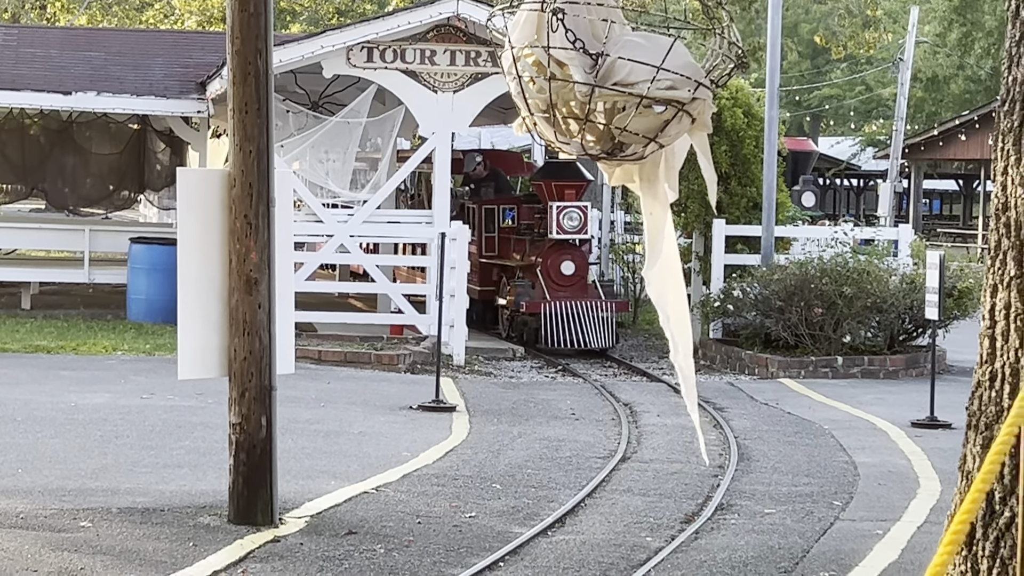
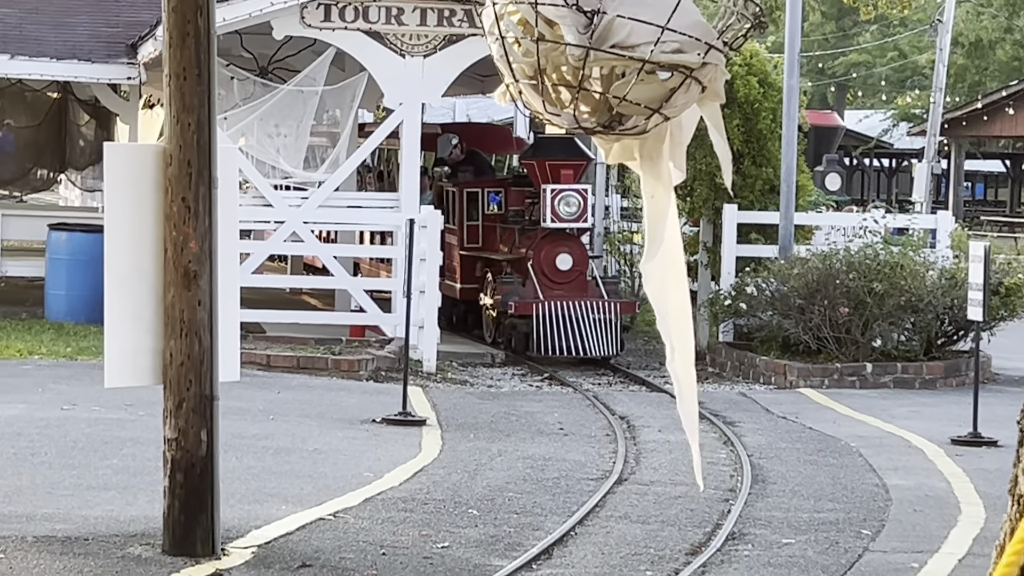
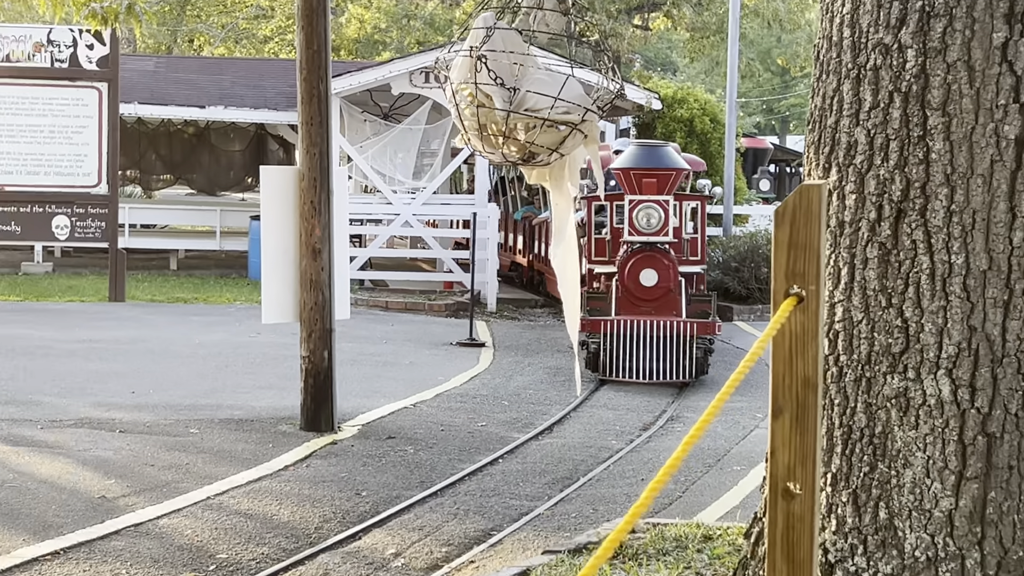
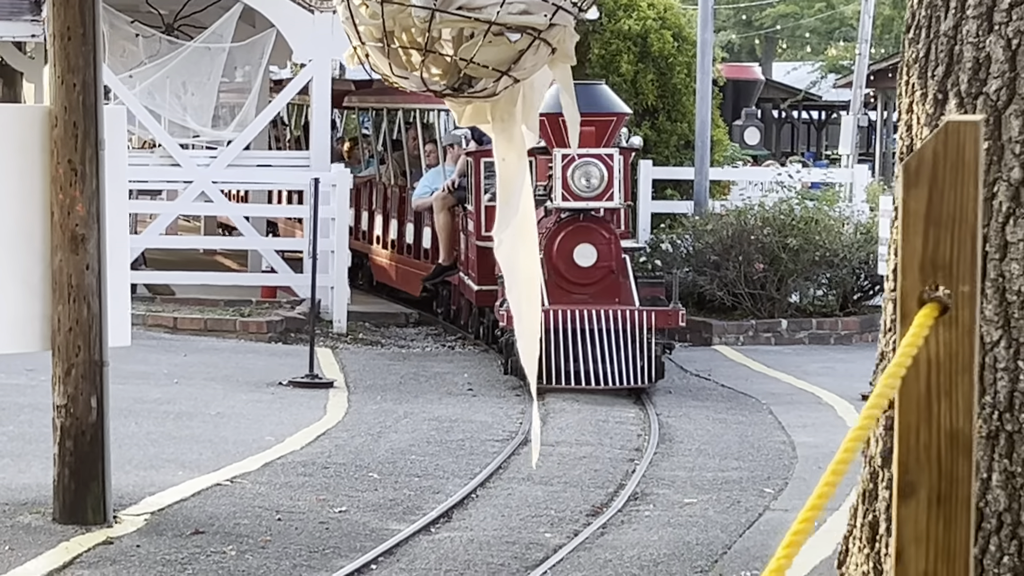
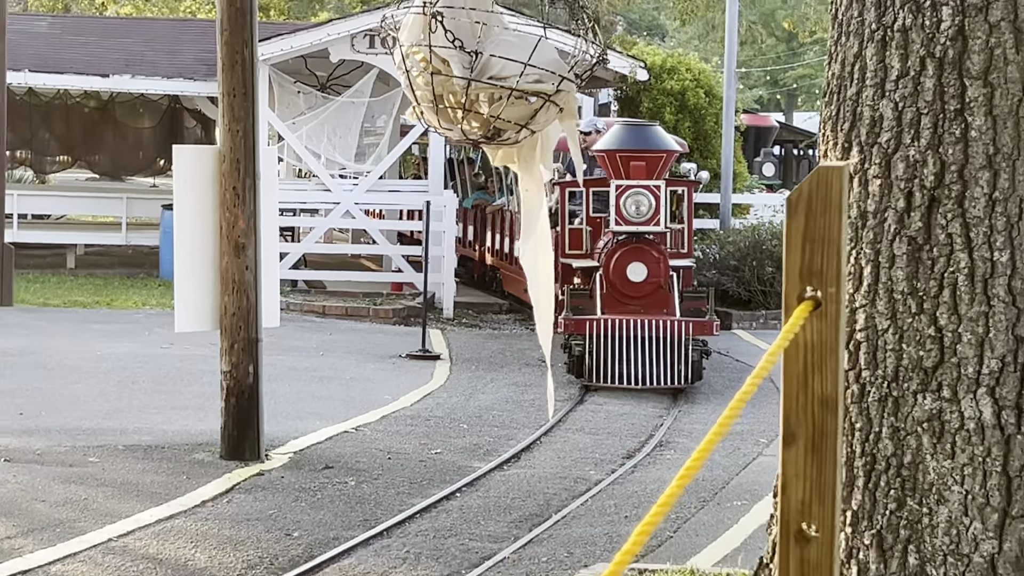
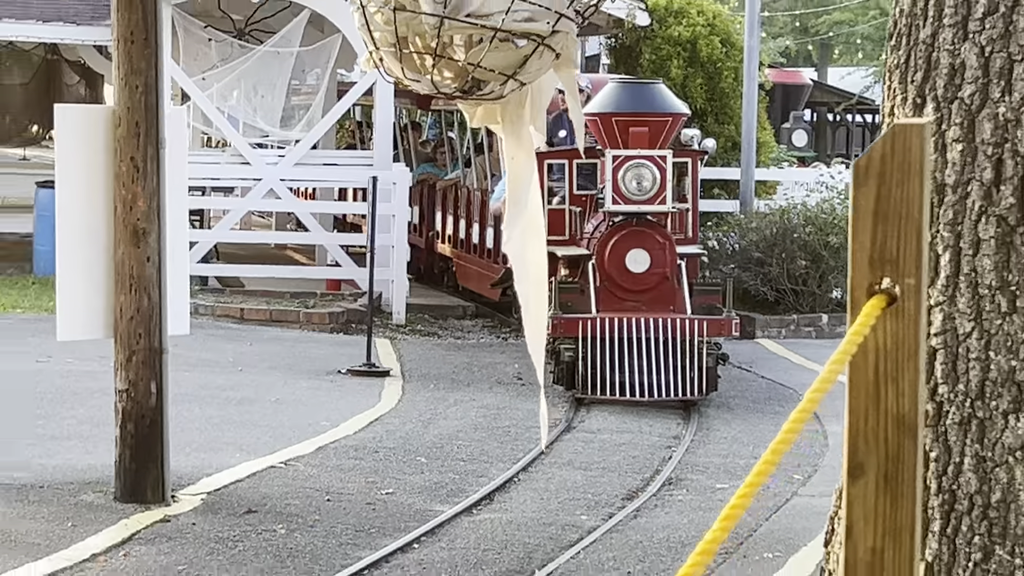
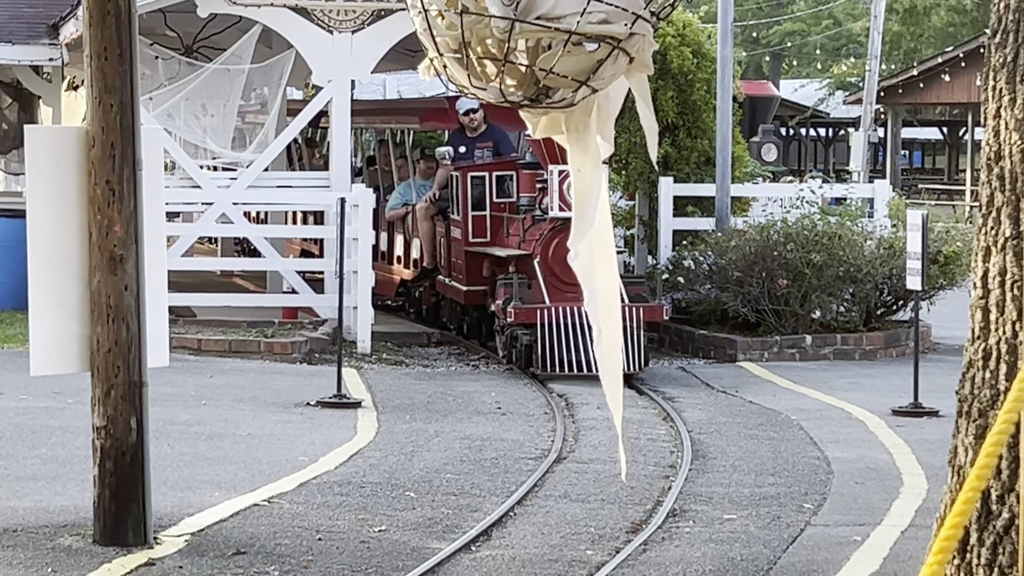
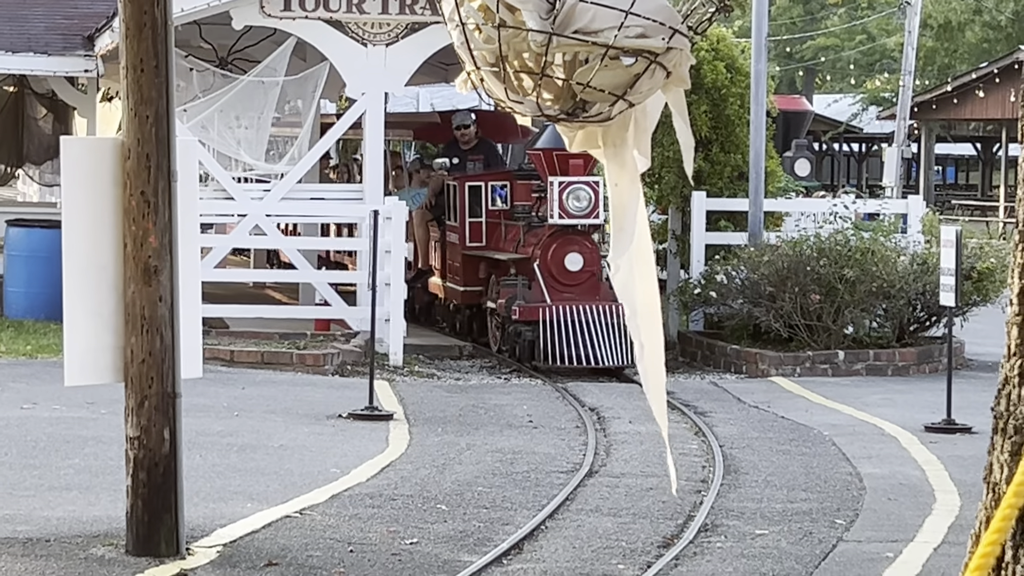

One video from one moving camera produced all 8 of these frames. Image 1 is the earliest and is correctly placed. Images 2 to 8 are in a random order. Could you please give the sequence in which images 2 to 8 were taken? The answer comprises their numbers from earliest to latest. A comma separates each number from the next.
2, 8, 7, 4, 6, 5, 3
